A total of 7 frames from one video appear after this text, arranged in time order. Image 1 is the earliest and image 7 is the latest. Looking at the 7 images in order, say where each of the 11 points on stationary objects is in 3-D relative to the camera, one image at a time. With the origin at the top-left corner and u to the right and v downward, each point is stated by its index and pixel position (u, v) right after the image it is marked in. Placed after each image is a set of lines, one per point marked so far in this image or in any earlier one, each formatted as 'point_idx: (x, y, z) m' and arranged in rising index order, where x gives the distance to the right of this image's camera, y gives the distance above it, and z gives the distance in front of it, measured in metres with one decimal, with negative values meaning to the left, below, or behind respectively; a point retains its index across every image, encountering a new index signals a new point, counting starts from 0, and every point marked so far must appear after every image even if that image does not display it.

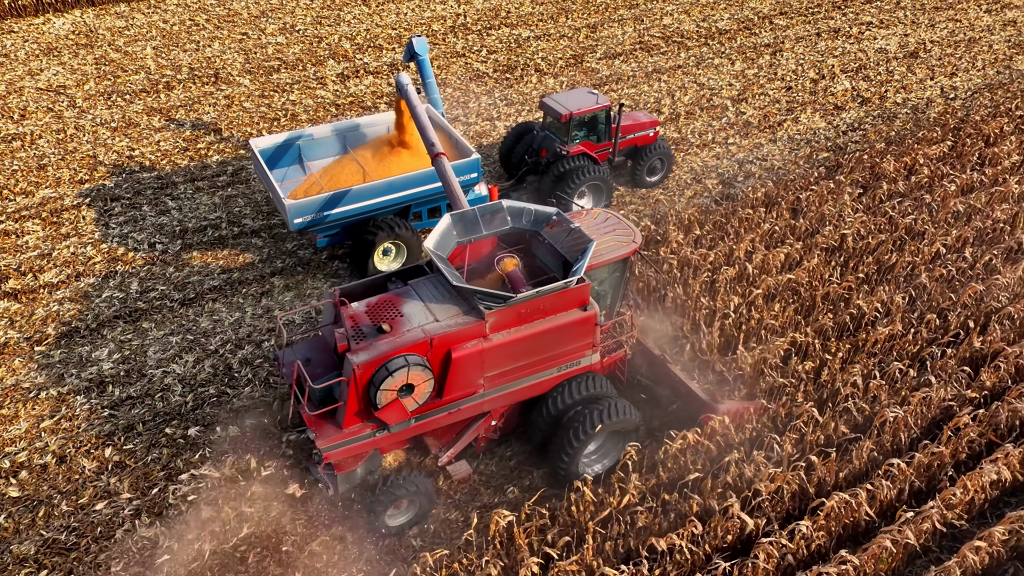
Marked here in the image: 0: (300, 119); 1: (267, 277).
0: (-3.4, +2.7, +11.7) m
1: (-2.8, +0.1, +8.4) m
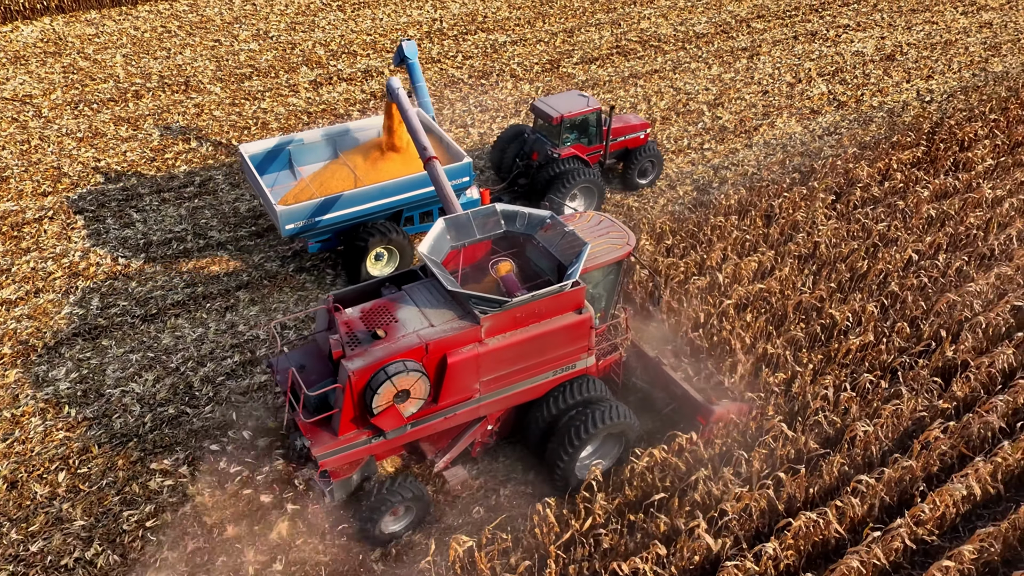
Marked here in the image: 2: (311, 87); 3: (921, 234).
0: (-3.8, +2.6, +11.5) m
1: (-3.2, 0.0, +8.2) m
2: (-3.6, +3.6, +12.8) m
3: (+4.5, +0.6, +8.0) m
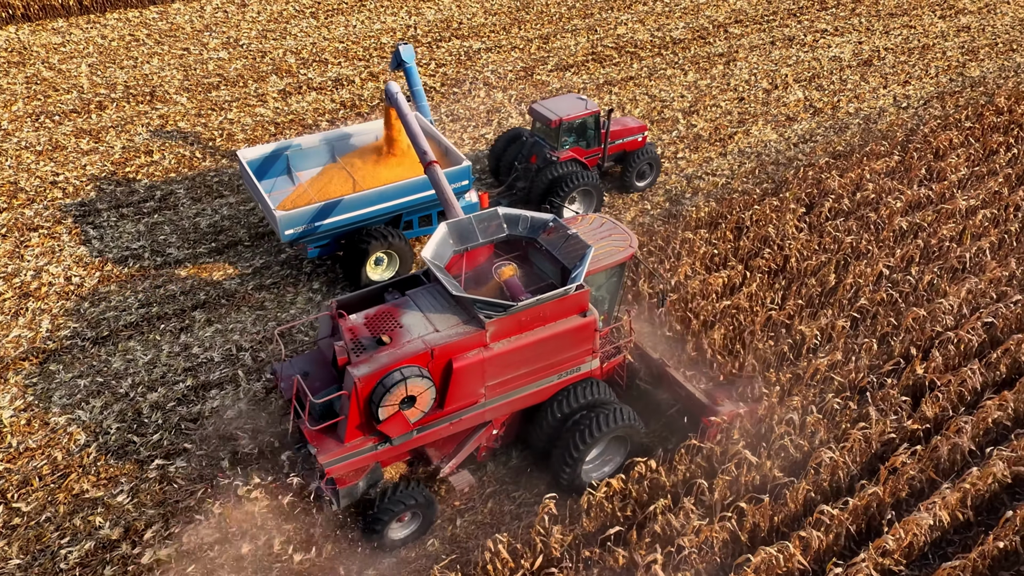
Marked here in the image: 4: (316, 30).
0: (-4.3, +2.3, +11.3) m
1: (-3.6, -0.2, +7.9) m
2: (-4.0, +3.3, +12.6) m
3: (+4.1, +0.5, +7.9) m
4: (-4.2, +5.5, +15.4) m
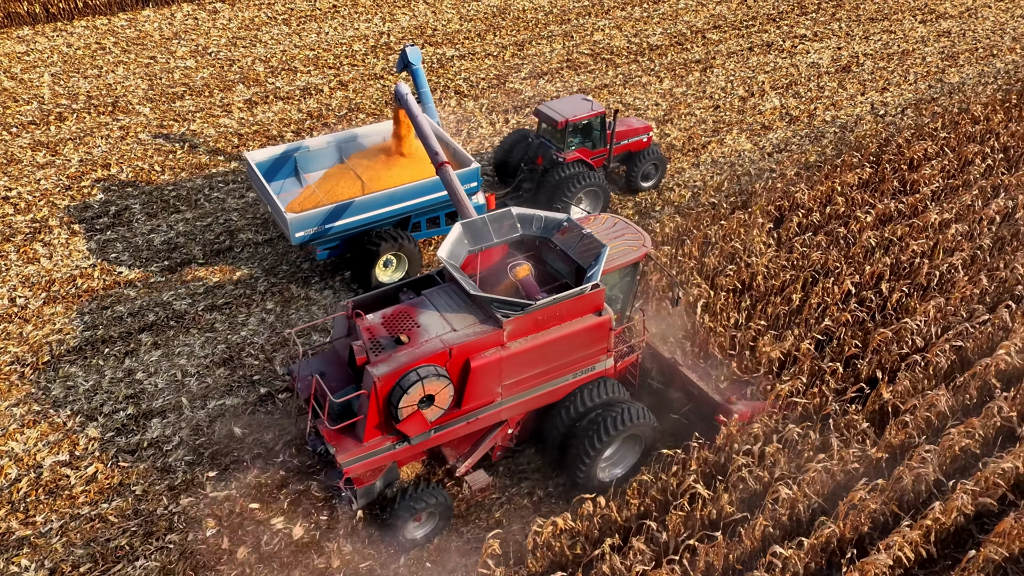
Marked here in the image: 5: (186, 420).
0: (-4.8, +2.1, +11.0) m
1: (-4.0, -0.5, +7.7) m
2: (-4.5, +3.1, +12.3) m
3: (+3.7, +0.3, +7.6) m
4: (-4.7, +5.2, +15.1) m
5: (-3.0, -1.2, +6.7) m
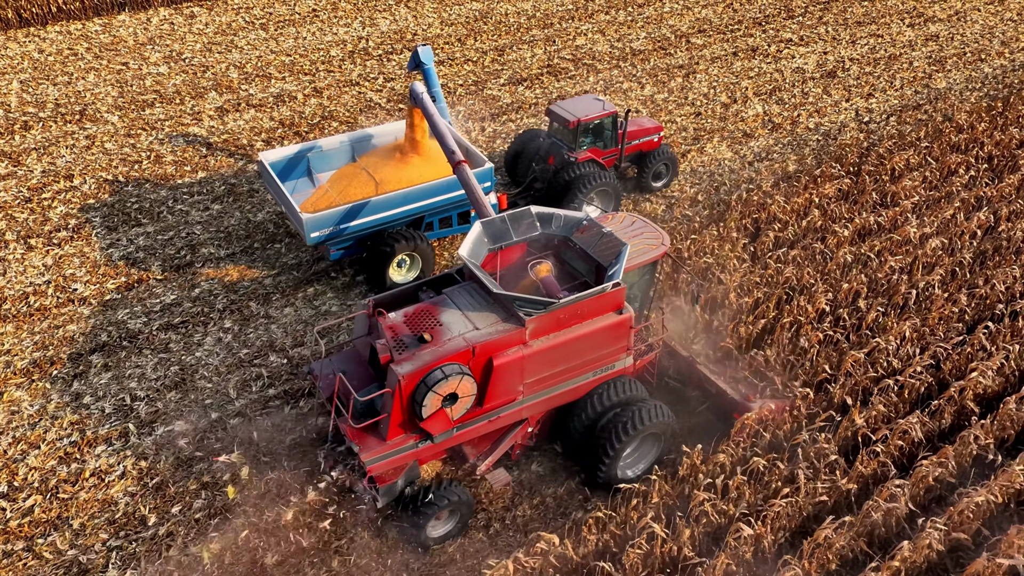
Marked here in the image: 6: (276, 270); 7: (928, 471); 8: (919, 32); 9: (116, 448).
0: (-5.1, +1.9, +10.7) m
1: (-4.4, -0.7, +7.4) m
2: (-4.9, +2.9, +12.0) m
3: (+3.3, +0.1, +7.4) m
4: (-5.1, +5.0, +14.8) m
5: (-3.4, -1.4, +6.4) m
6: (-2.8, +0.2, +8.6) m
7: (+3.1, -1.3, +5.3) m
8: (+8.8, +5.5, +15.6) m
9: (-3.5, -1.4, +6.4) m
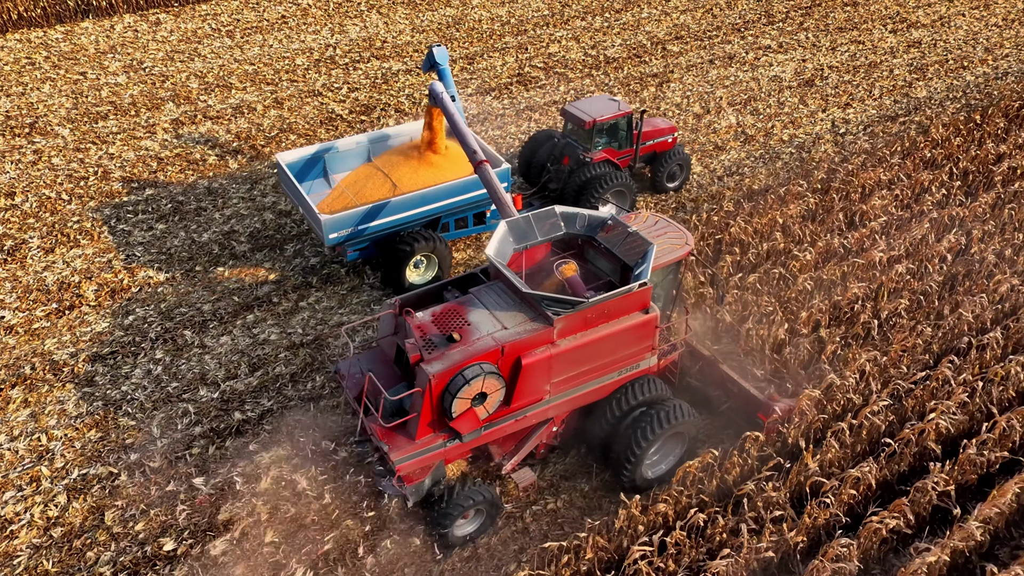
0: (-5.7, +1.6, +10.3) m
1: (-4.9, -1.0, +7.0) m
2: (-5.5, +2.6, +11.6) m
3: (+2.8, -0.2, +7.0) m
4: (-5.7, +4.7, +14.5) m
5: (-3.9, -1.7, +6.0) m
6: (-3.3, -0.1, +8.2) m
7: (+2.5, -1.6, +4.9) m
8: (+8.2, +5.2, +15.2) m
9: (-4.0, -1.7, +6.0) m
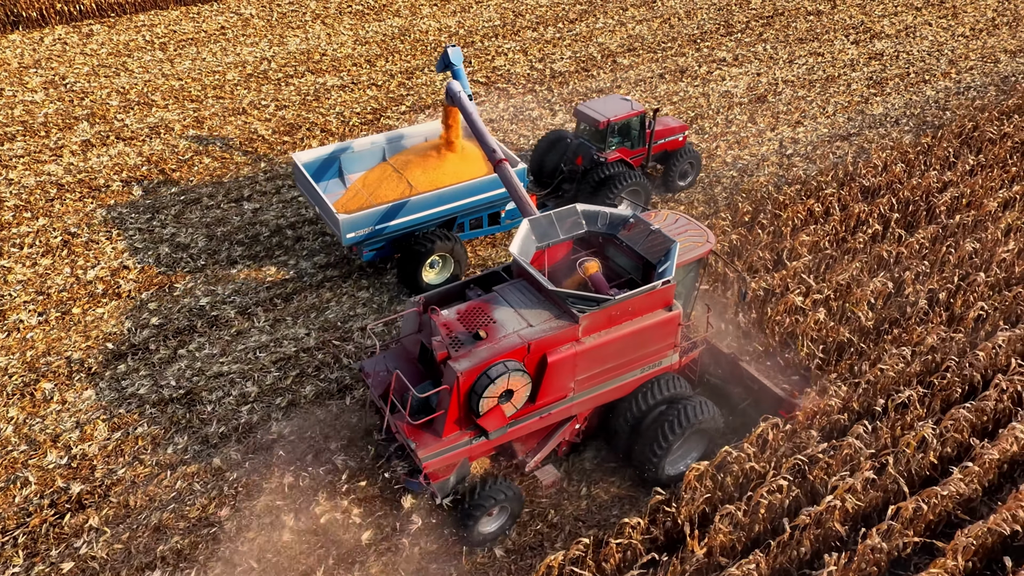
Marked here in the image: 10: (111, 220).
0: (-6.8, +1.1, +9.7) m
1: (-6.0, -1.5, +6.4) m
2: (-6.6, +2.1, +11.0) m
3: (+1.7, -0.6, +6.4) m
4: (-6.8, +4.3, +13.8) m
5: (-5.0, -2.2, +5.4) m
6: (-4.4, -0.6, +7.6) m
7: (+1.5, -2.1, +4.3) m
8: (+7.1, +4.8, +14.6) m
9: (-5.1, -2.2, +5.4) m
10: (-5.2, +0.9, +9.4) m
